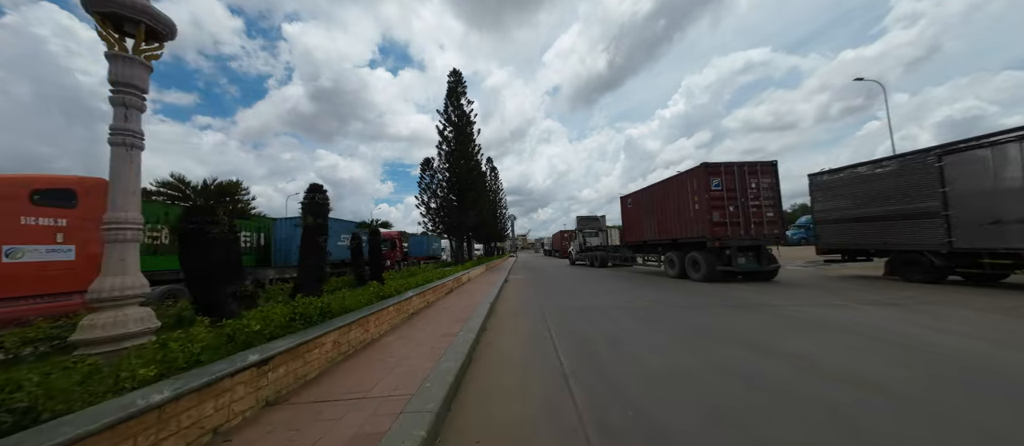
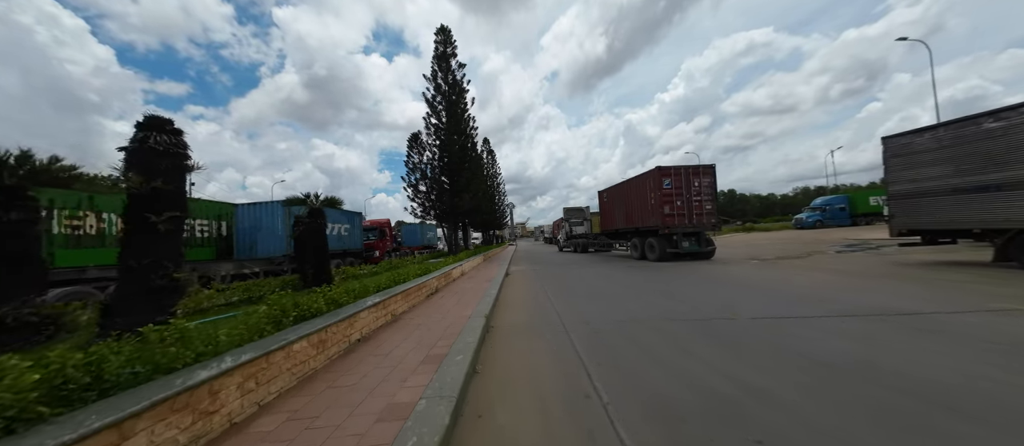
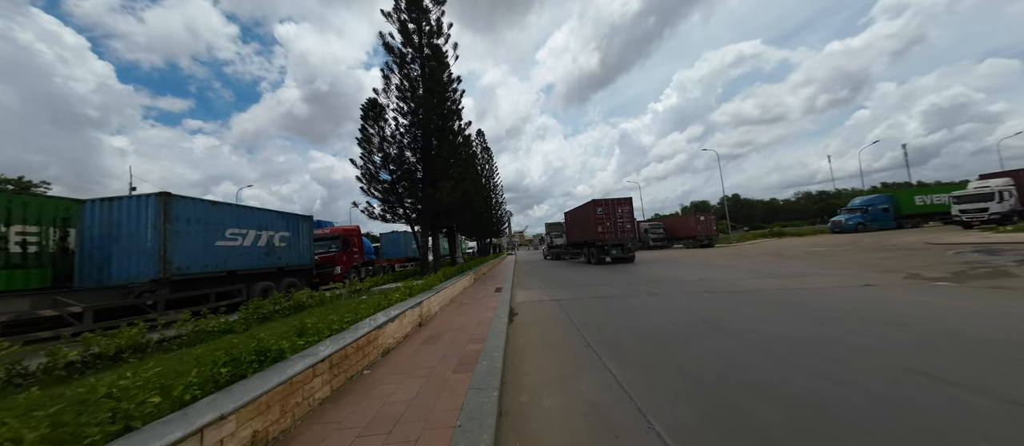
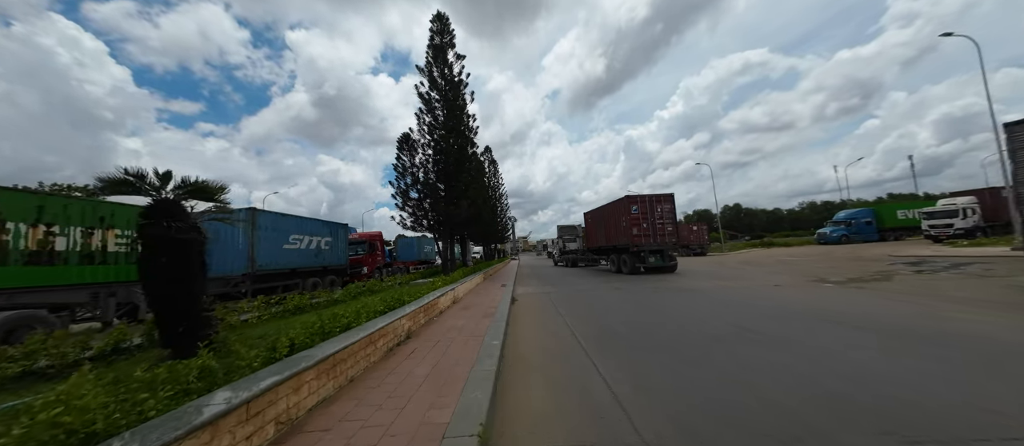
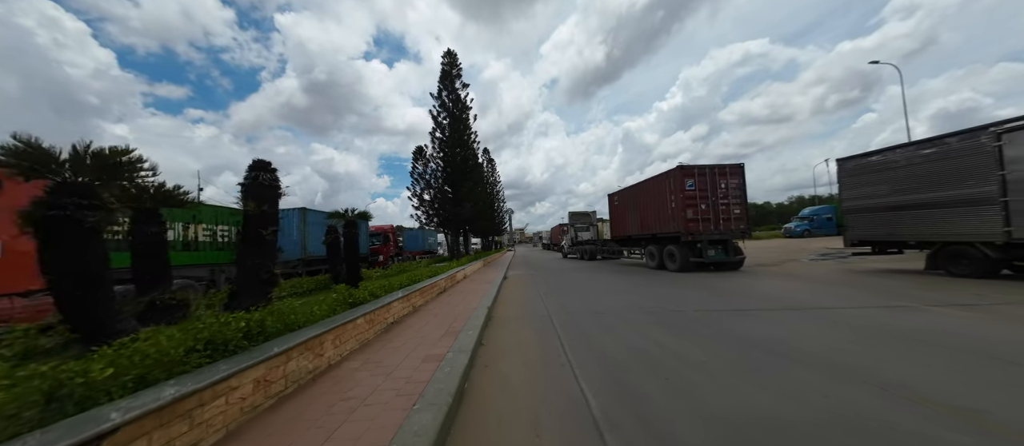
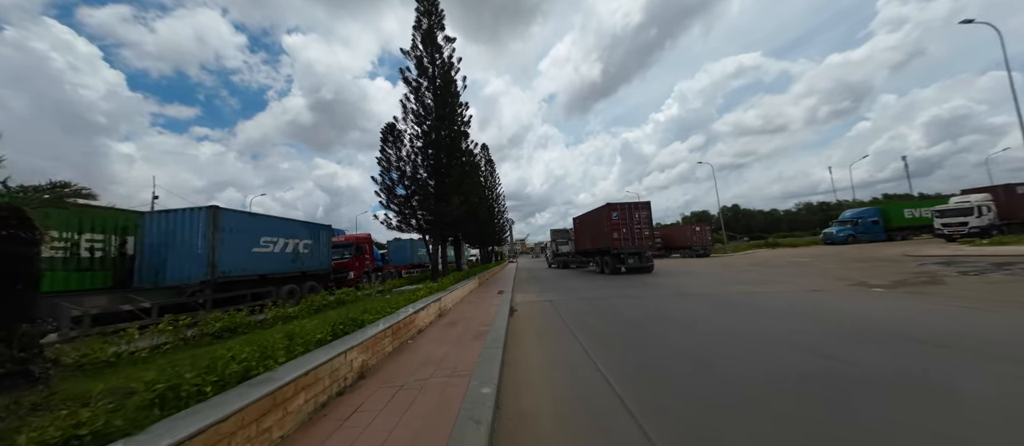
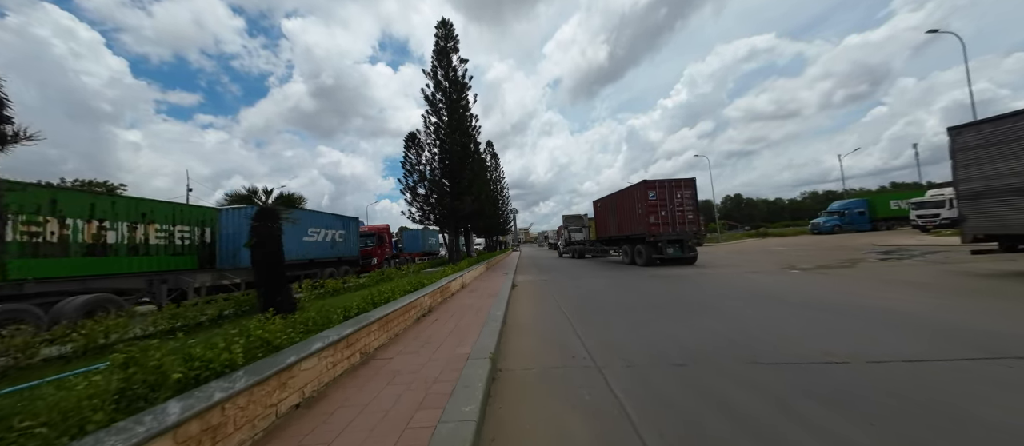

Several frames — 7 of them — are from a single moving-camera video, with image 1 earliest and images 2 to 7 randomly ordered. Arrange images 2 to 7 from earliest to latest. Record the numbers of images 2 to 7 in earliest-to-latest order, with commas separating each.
5, 2, 7, 4, 6, 3
